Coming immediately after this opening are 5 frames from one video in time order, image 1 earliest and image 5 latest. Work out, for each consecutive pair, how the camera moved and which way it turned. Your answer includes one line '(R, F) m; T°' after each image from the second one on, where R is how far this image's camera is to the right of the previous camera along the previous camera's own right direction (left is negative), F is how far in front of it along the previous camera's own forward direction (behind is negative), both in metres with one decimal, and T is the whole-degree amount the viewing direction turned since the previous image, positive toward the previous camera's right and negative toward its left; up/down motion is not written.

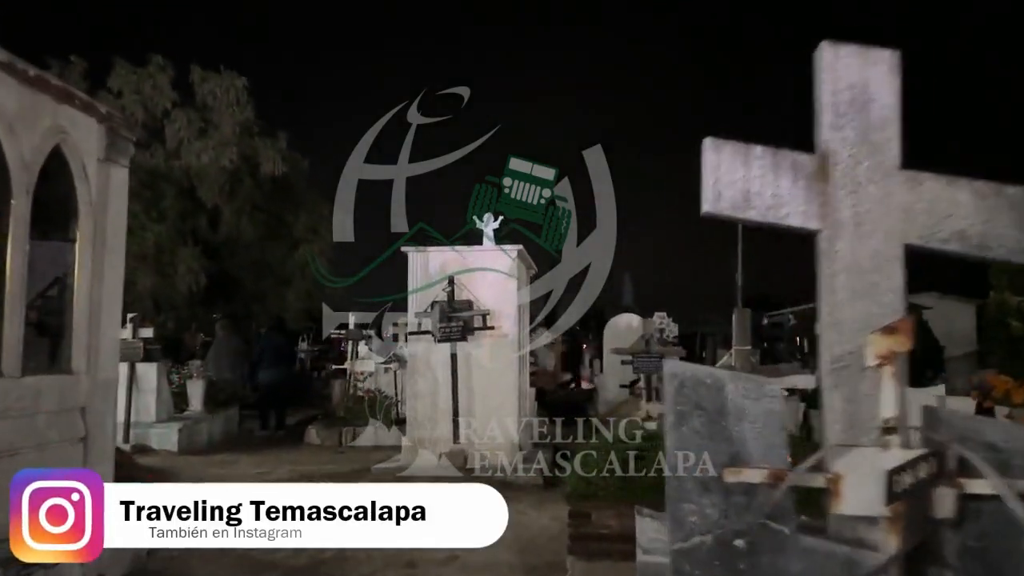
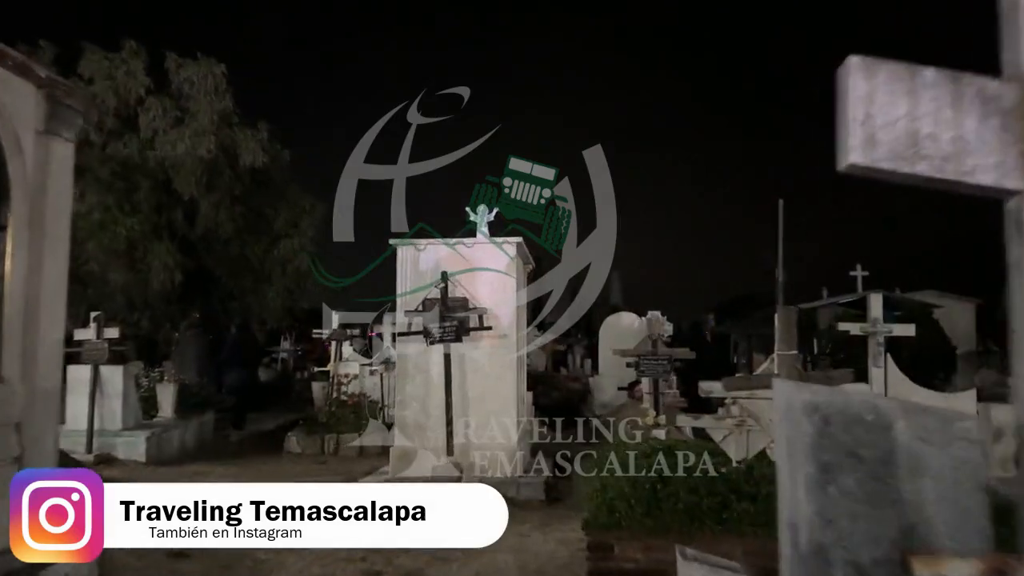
(-0.1, +0.6) m; +1°
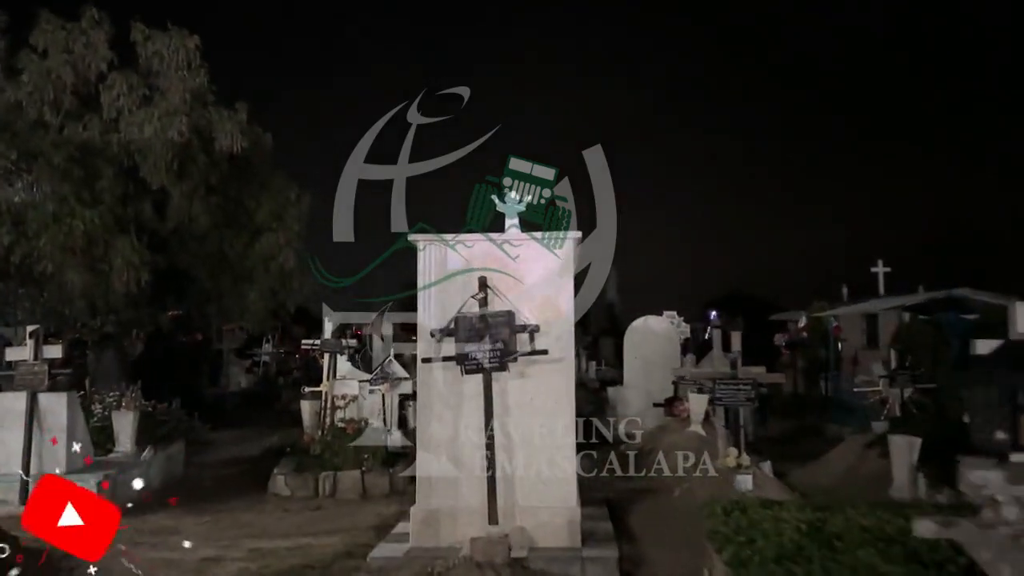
(-0.4, +1.4) m; +1°
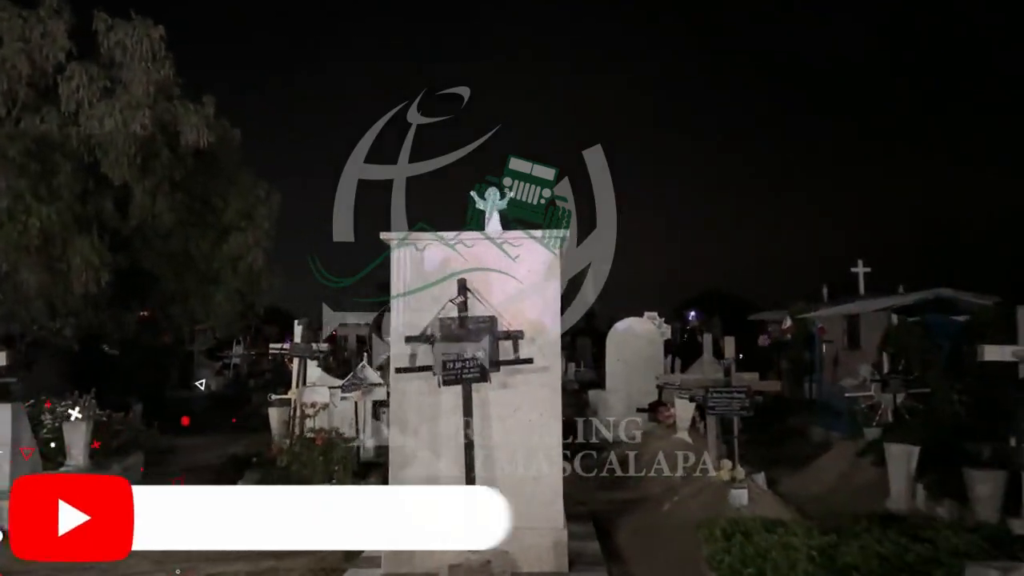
(0.0, +0.3) m; +2°
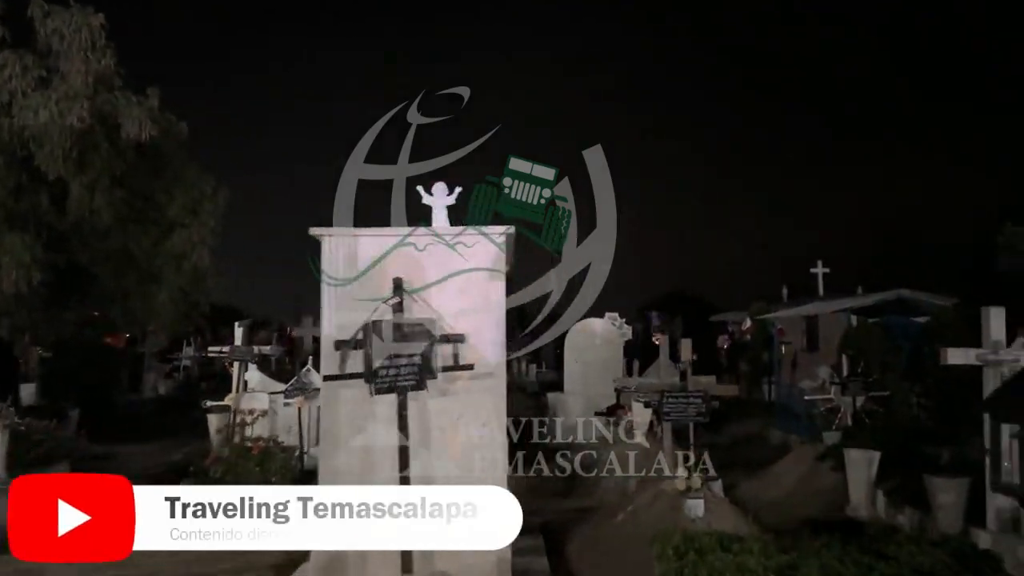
(+0.1, +0.3) m; +2°
